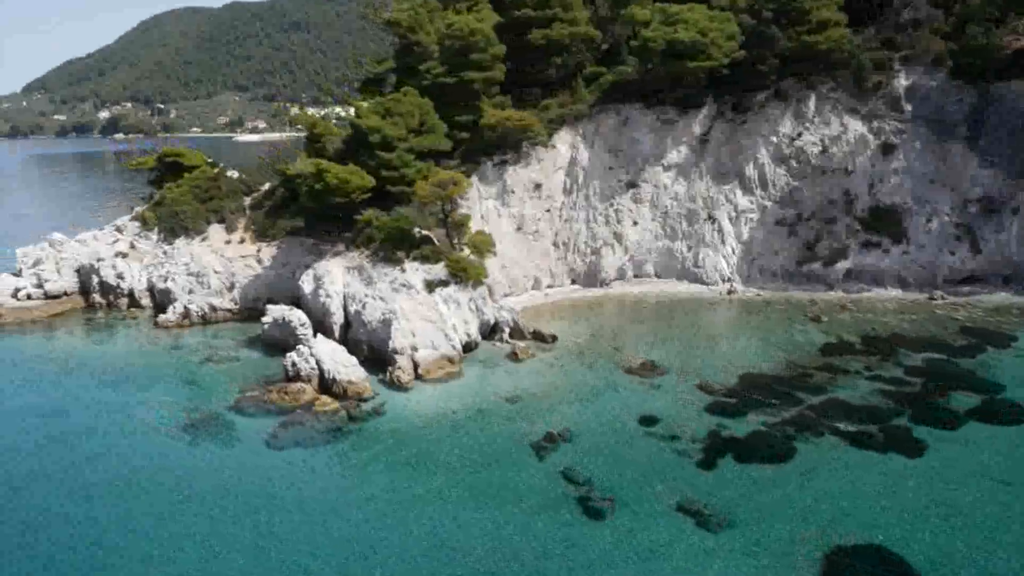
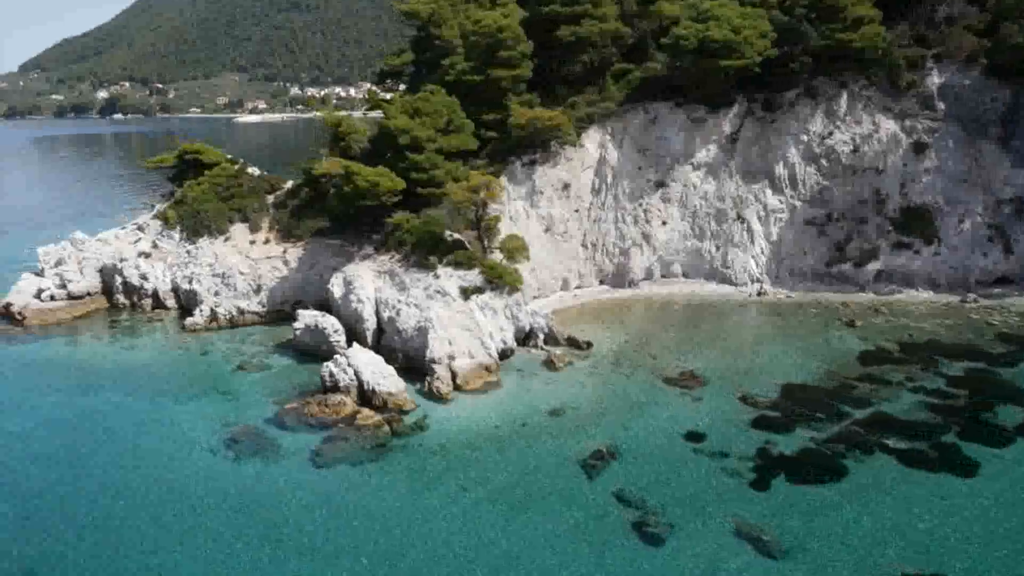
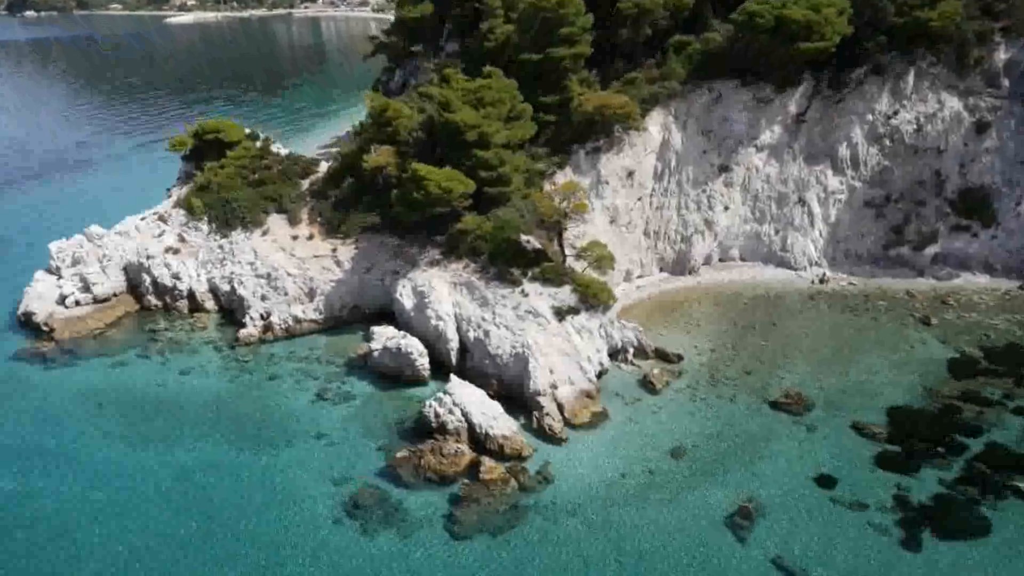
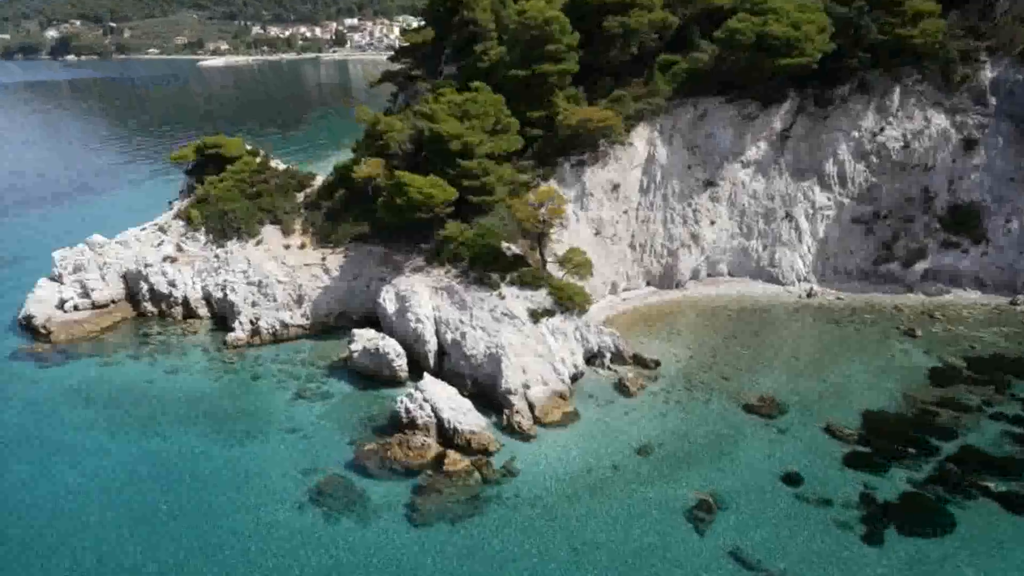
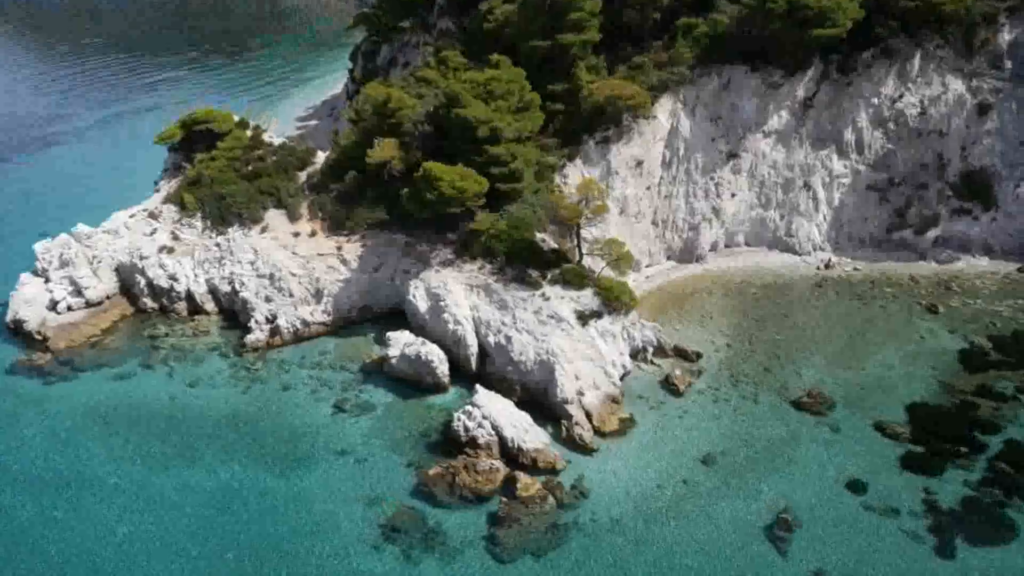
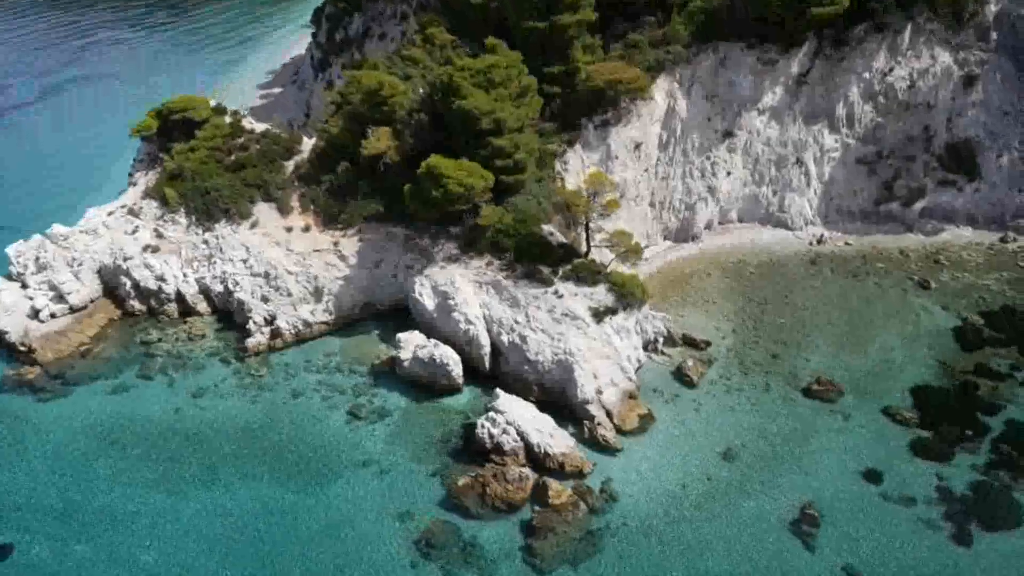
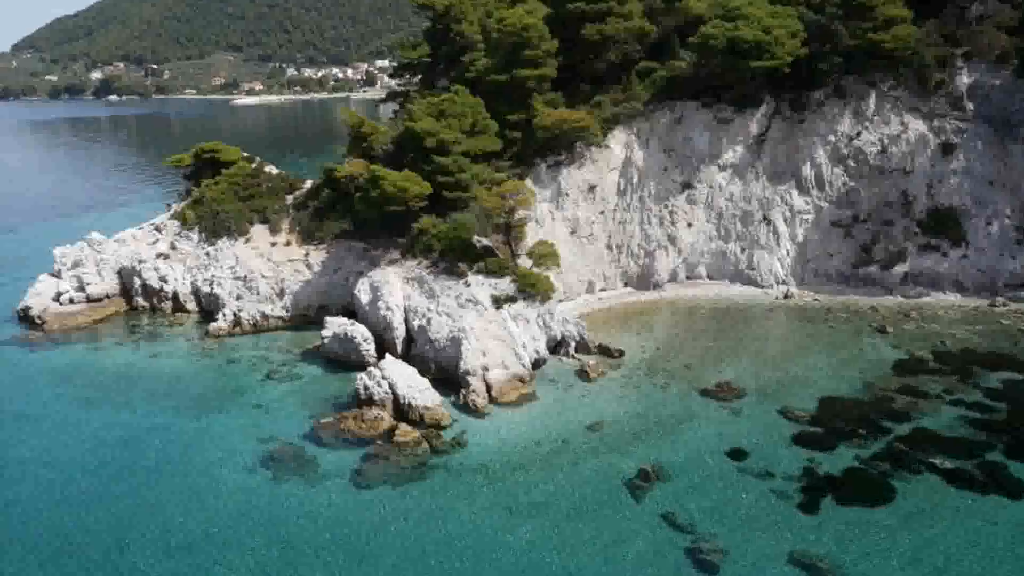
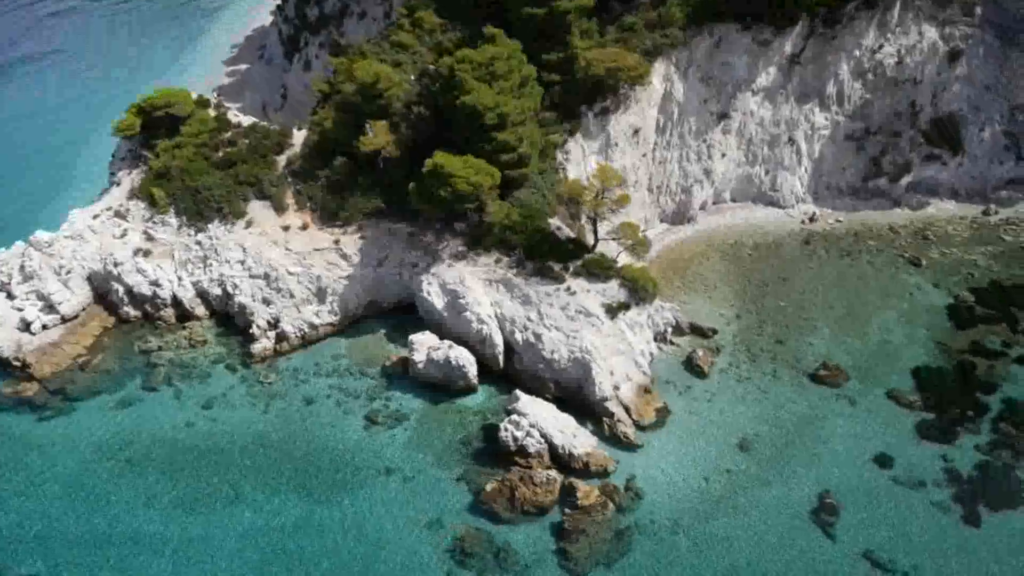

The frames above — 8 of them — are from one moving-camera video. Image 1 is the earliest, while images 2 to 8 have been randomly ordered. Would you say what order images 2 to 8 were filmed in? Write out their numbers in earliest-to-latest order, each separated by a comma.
2, 7, 4, 3, 5, 6, 8
